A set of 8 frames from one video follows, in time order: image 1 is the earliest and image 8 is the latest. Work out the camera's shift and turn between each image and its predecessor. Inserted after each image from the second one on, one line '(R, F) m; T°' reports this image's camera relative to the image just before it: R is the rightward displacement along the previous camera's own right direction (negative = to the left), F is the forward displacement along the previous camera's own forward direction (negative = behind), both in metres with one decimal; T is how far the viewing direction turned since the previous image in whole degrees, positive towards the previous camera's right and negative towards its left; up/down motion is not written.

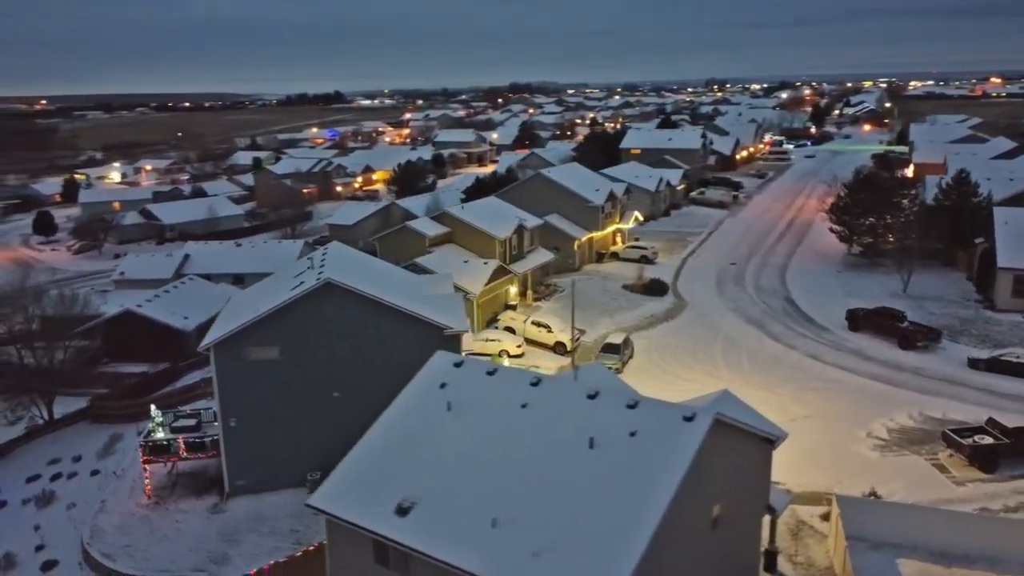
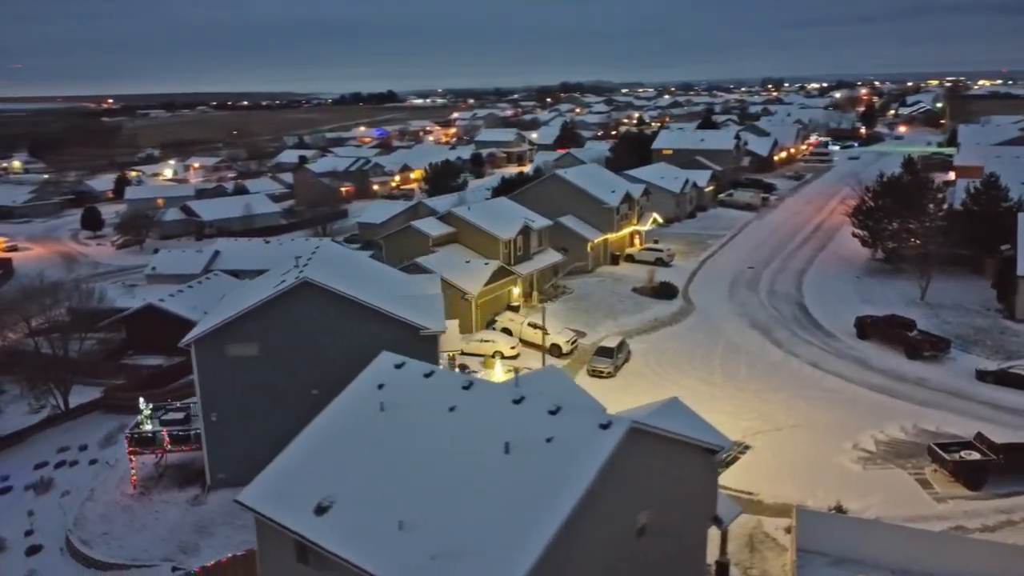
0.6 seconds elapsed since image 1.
(+1.8, +0.1) m; -4°
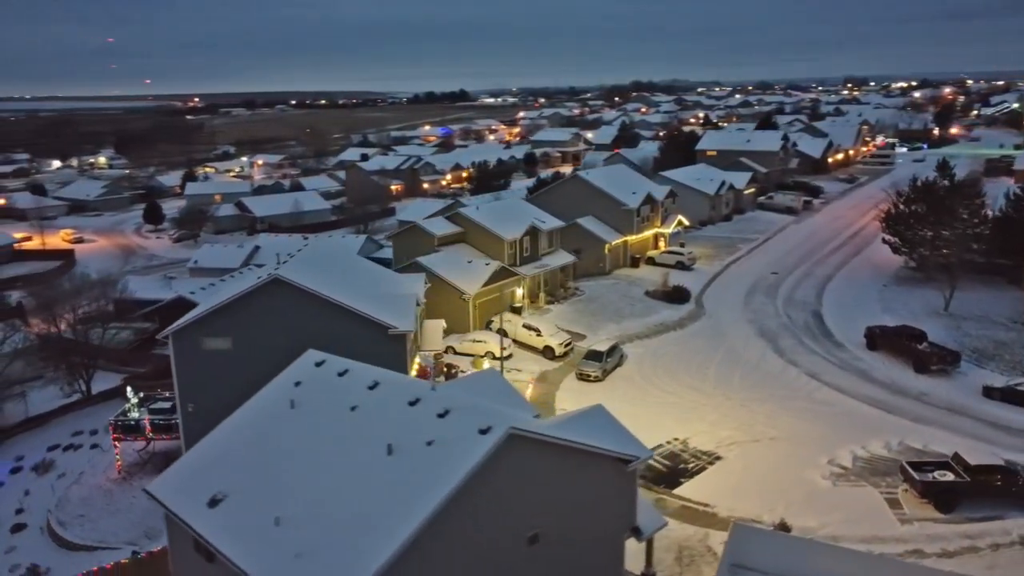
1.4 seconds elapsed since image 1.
(+2.6, +0.1) m; -5°
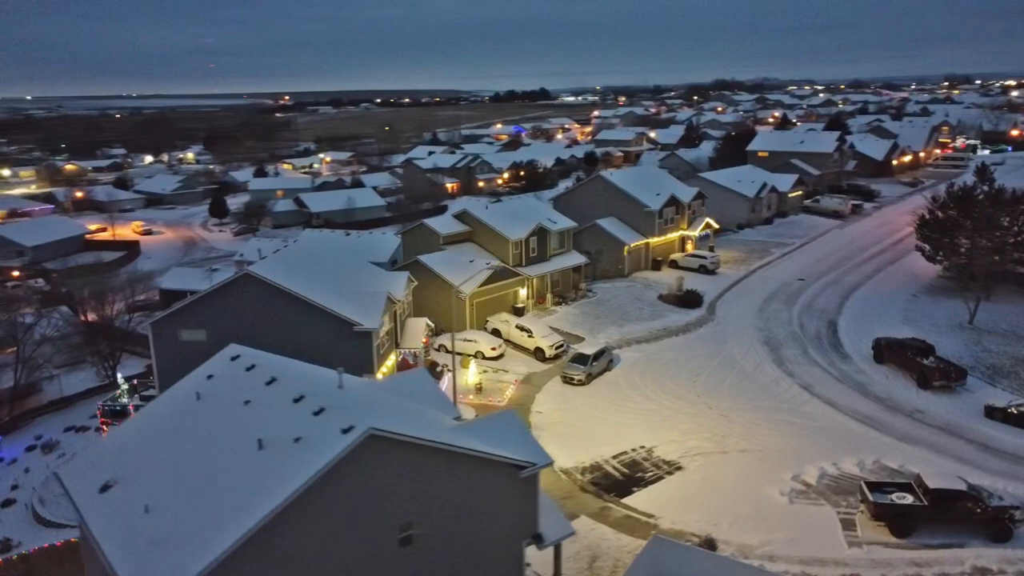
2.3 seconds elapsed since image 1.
(+2.9, +0.2) m; -6°
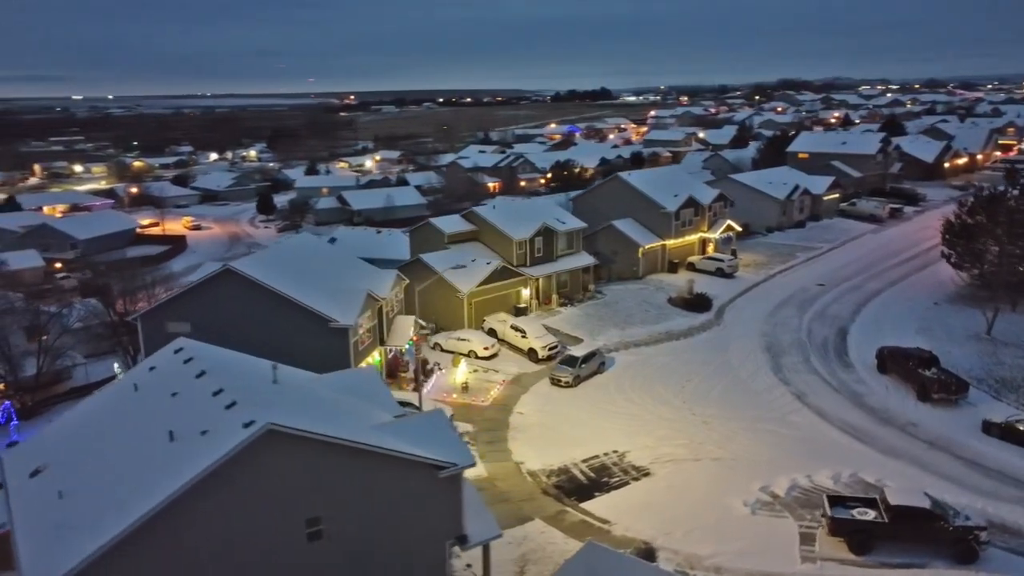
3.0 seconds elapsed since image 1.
(+2.2, +0.1) m; -4°
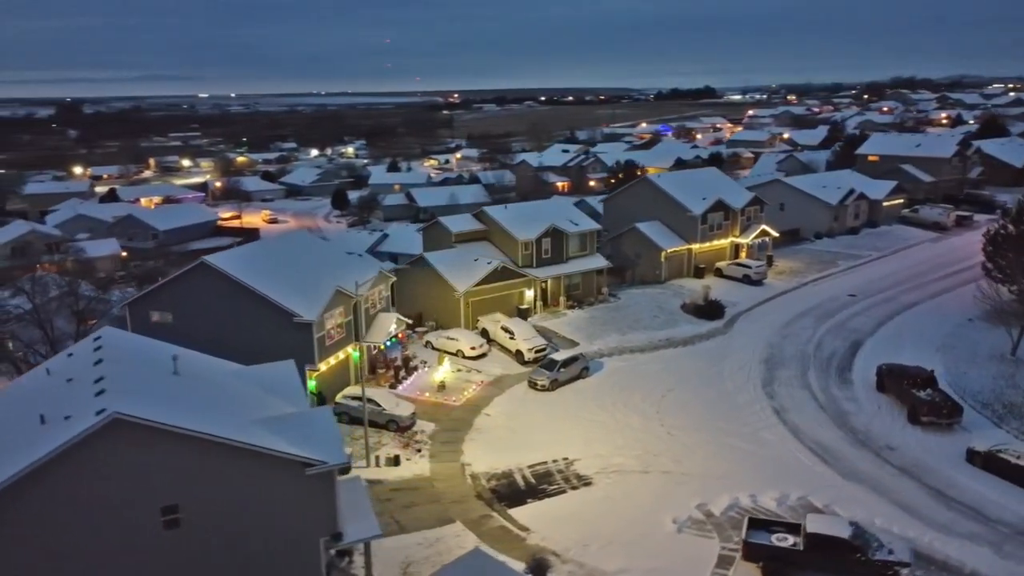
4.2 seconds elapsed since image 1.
(+3.6, +0.4) m; -7°
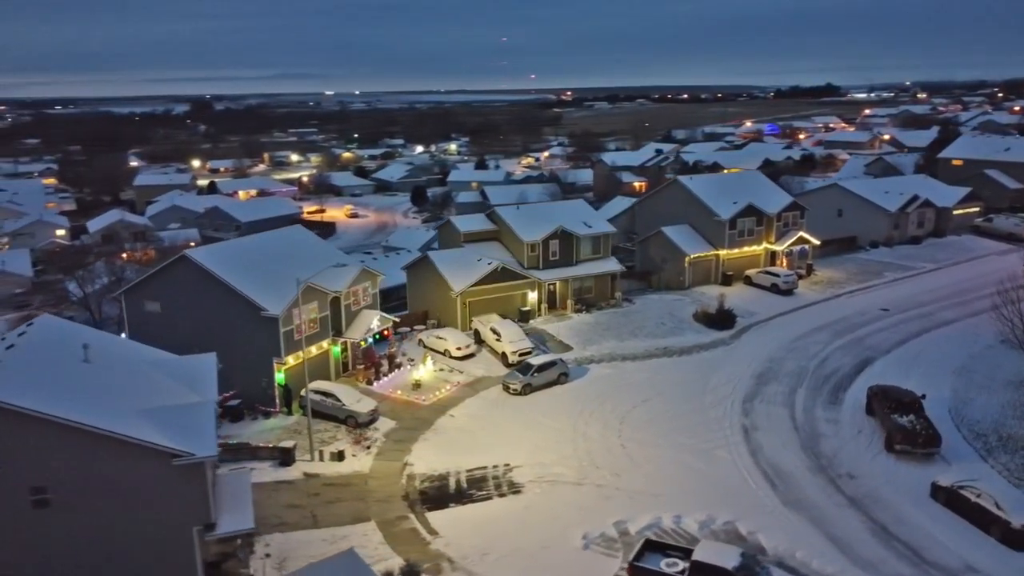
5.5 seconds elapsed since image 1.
(+4.0, +0.5) m; -8°
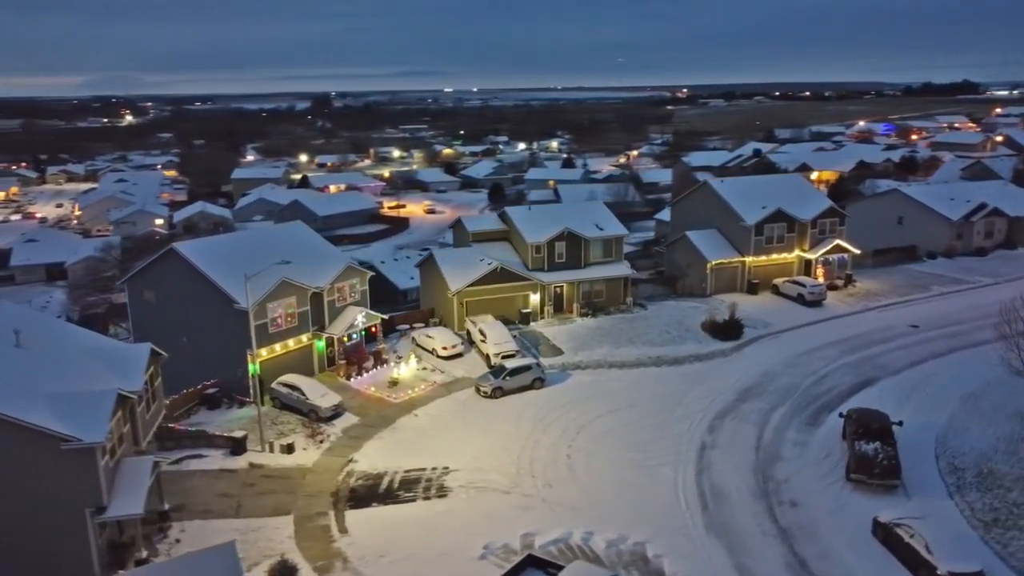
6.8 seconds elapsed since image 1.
(+4.0, +0.5) m; -8°
